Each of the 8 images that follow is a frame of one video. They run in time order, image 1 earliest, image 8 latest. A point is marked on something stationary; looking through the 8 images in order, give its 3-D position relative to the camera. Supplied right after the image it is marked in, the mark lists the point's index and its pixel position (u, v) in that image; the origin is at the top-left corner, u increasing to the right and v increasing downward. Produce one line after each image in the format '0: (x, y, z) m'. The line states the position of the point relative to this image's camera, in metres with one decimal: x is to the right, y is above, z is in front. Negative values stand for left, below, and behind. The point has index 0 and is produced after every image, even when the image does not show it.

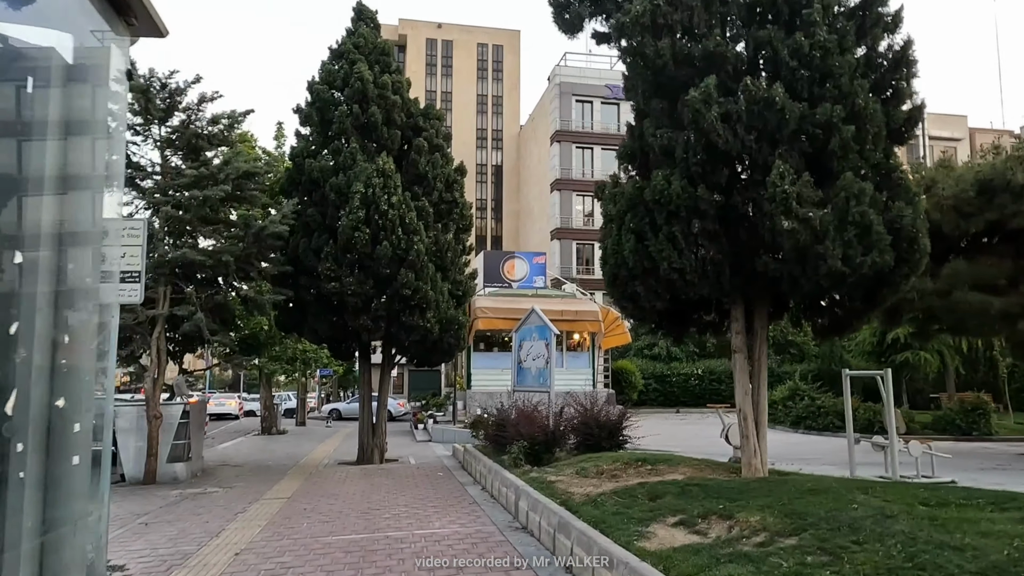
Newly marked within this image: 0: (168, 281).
0: (-6.9, +0.1, +13.3) m
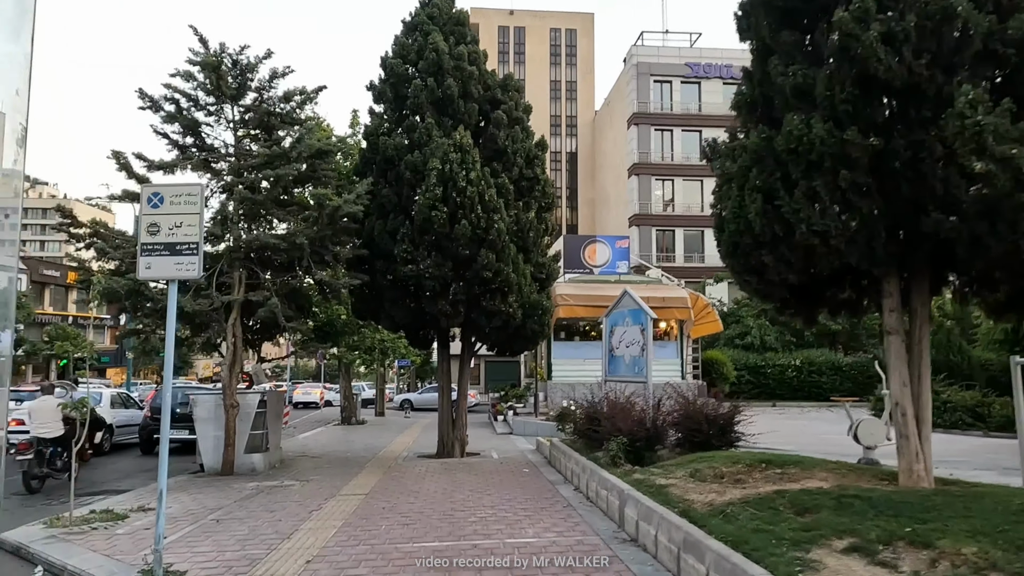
0: (-5.2, +0.4, +12.8) m
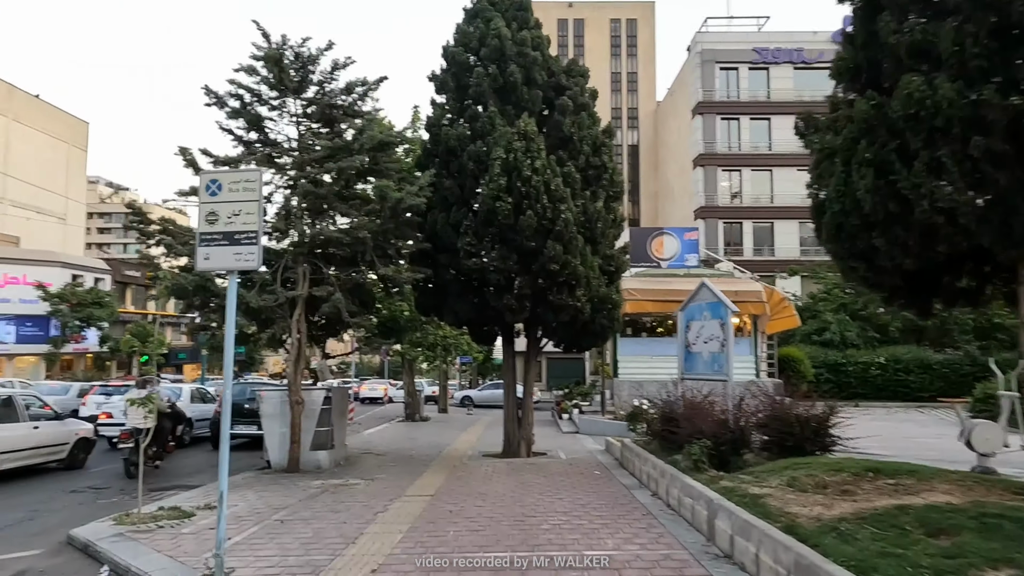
0: (-3.9, +0.5, +12.7) m
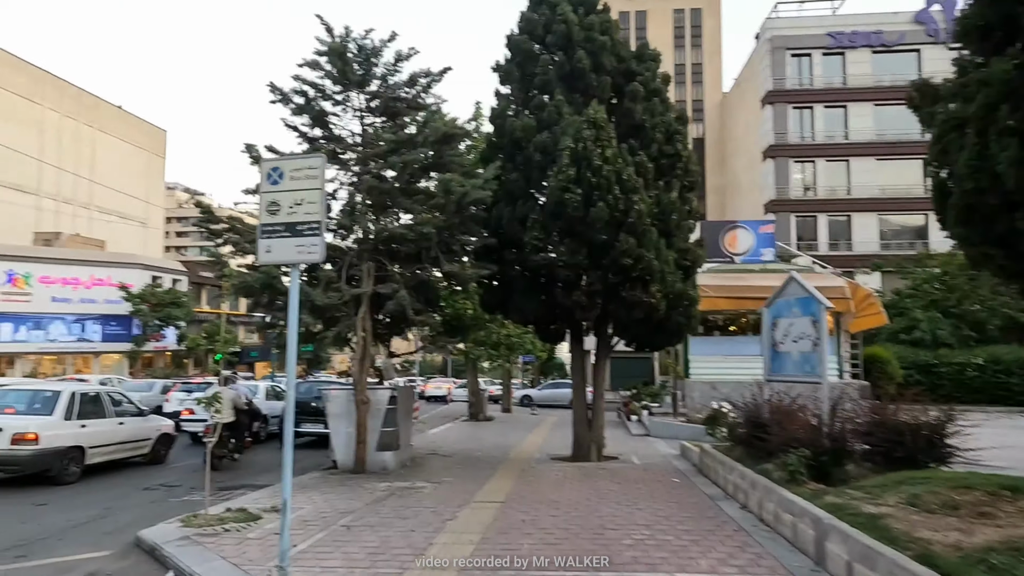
0: (-2.6, +0.6, +12.5) m
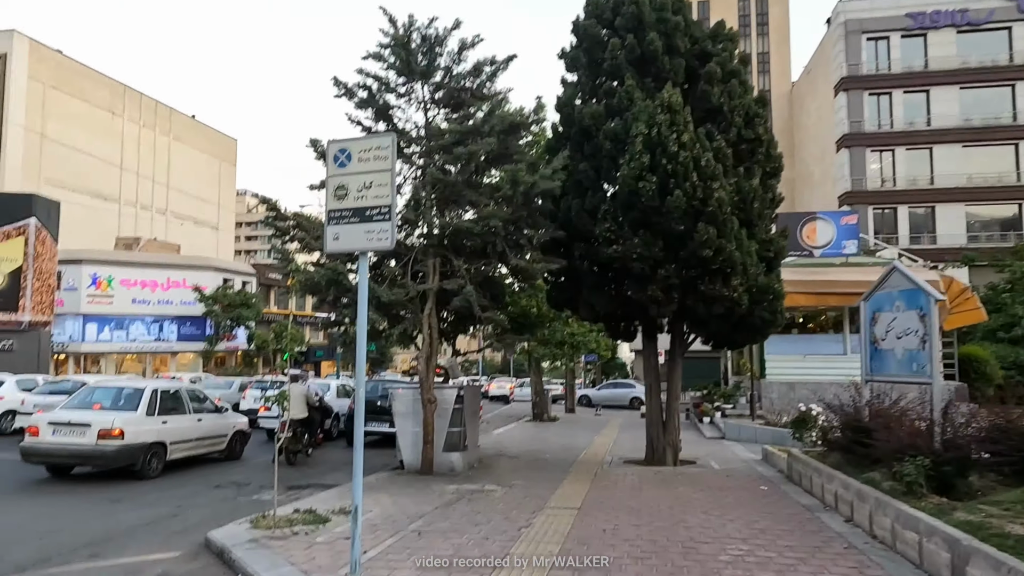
0: (-1.4, +0.6, +12.1) m
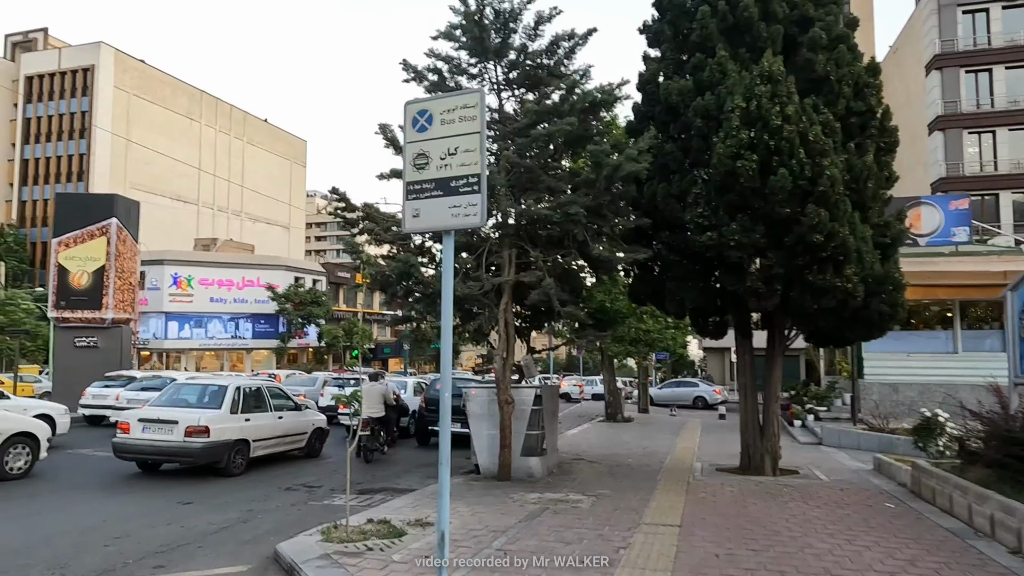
0: (0.0, +0.7, +11.3) m
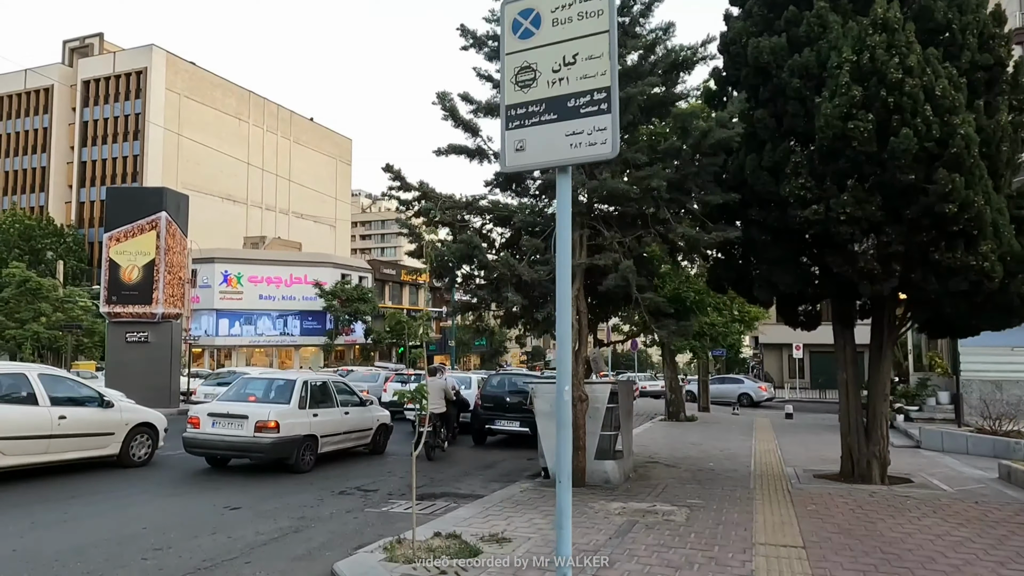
0: (+1.1, +1.0, +10.2) m
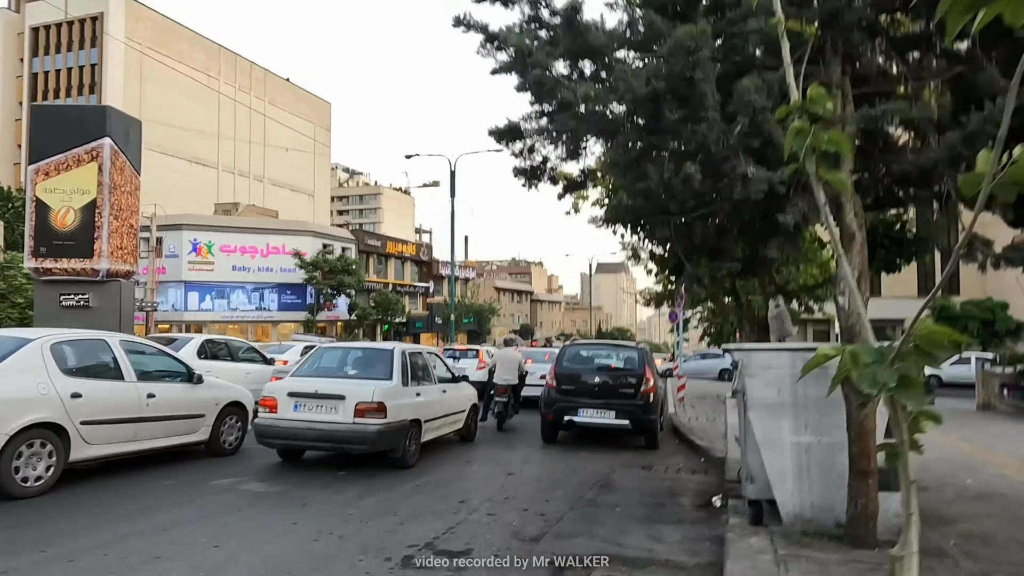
0: (+2.8, +1.9, +5.5) m
